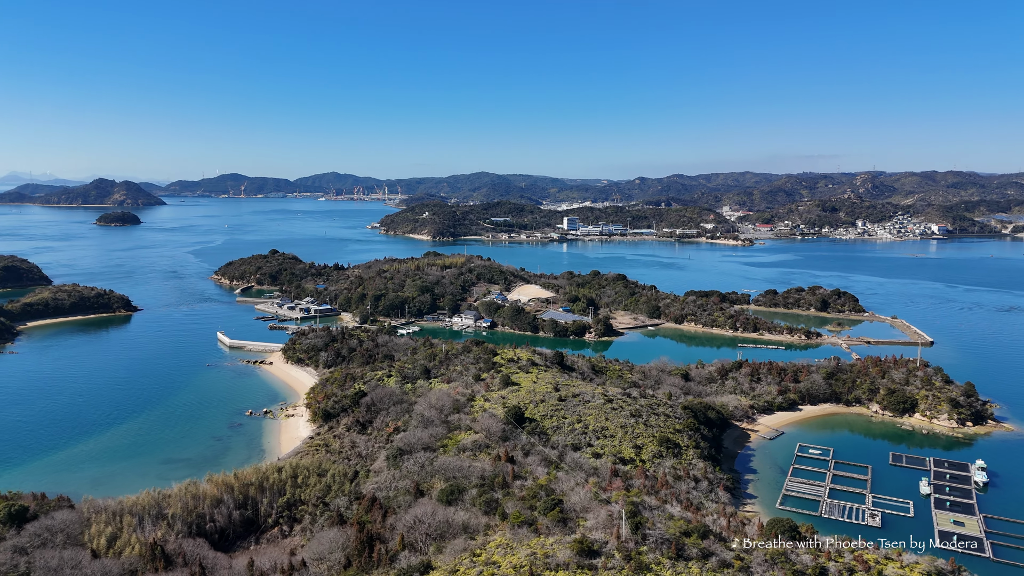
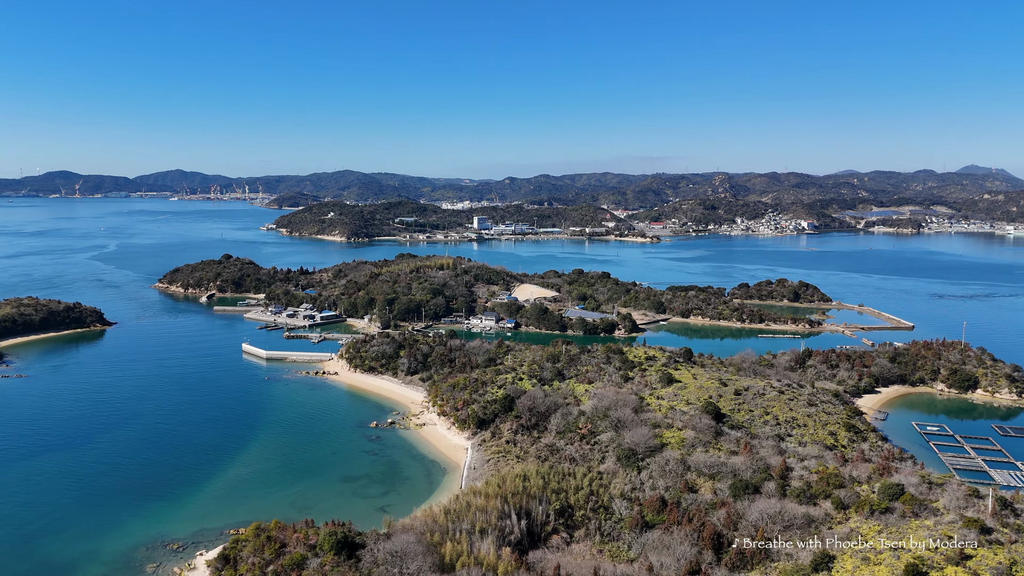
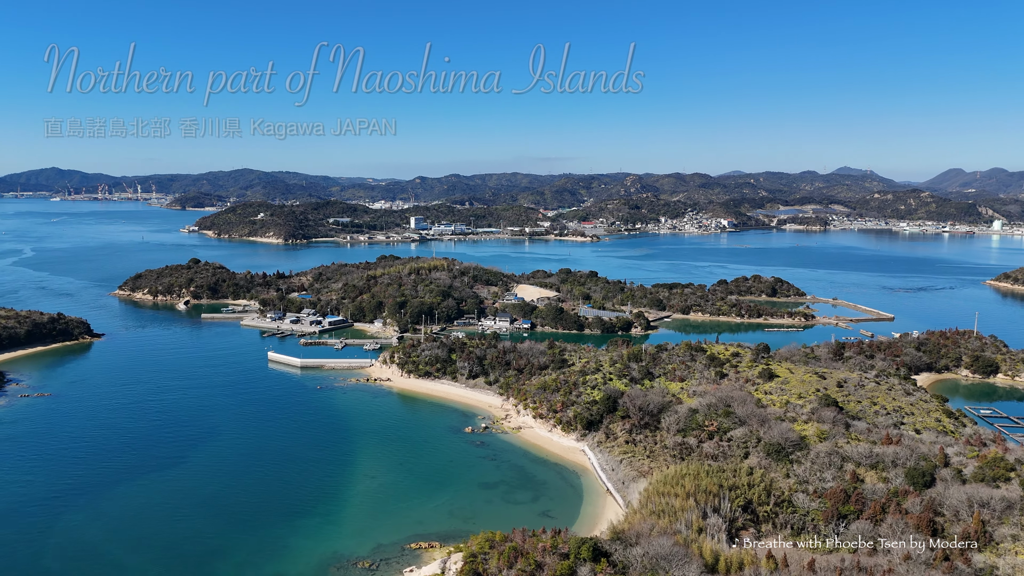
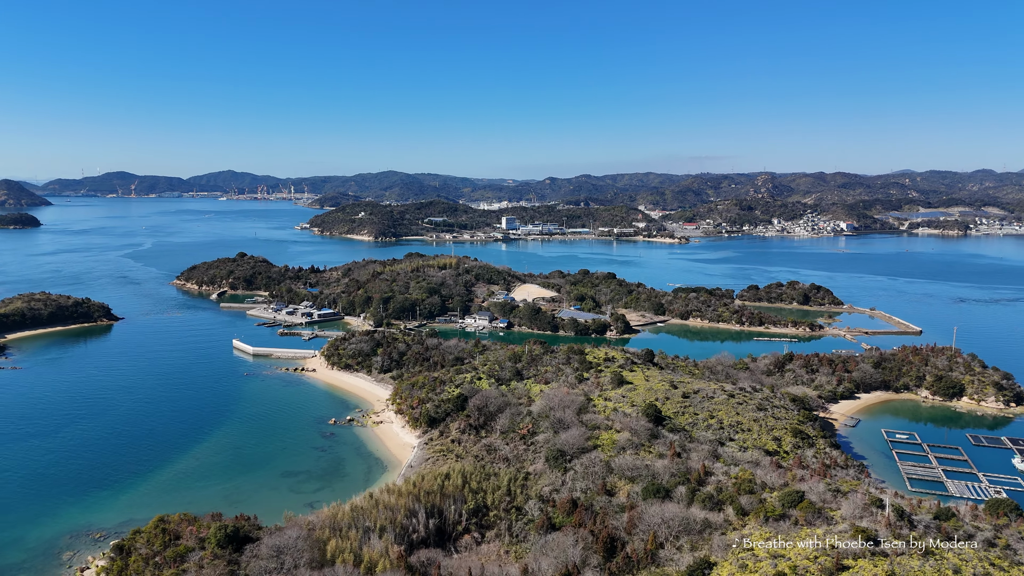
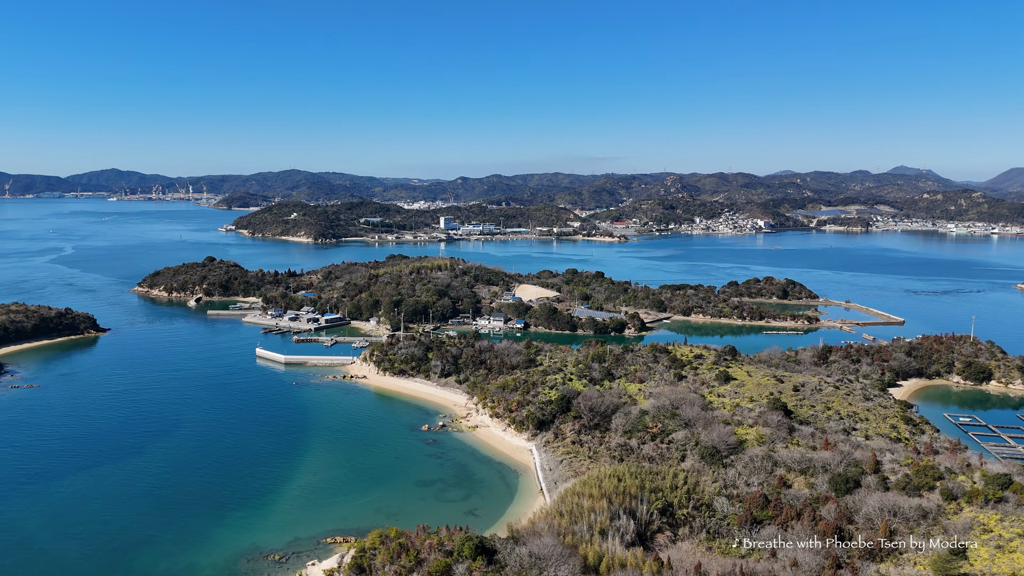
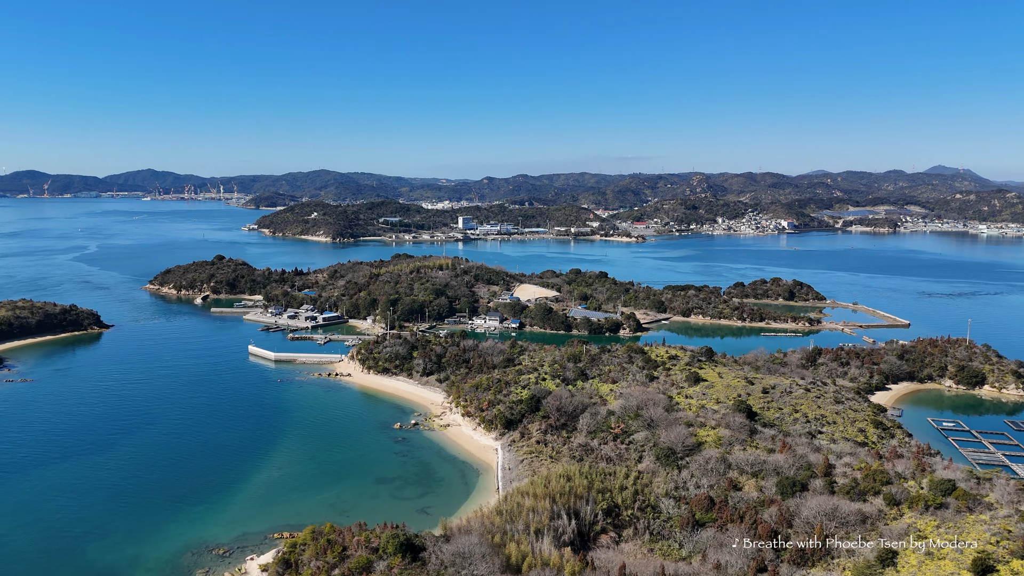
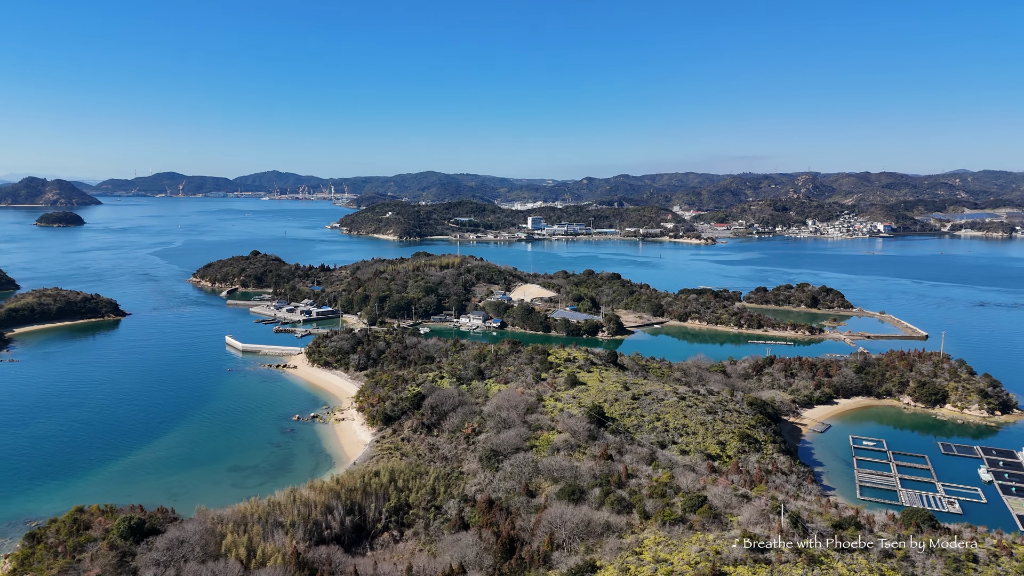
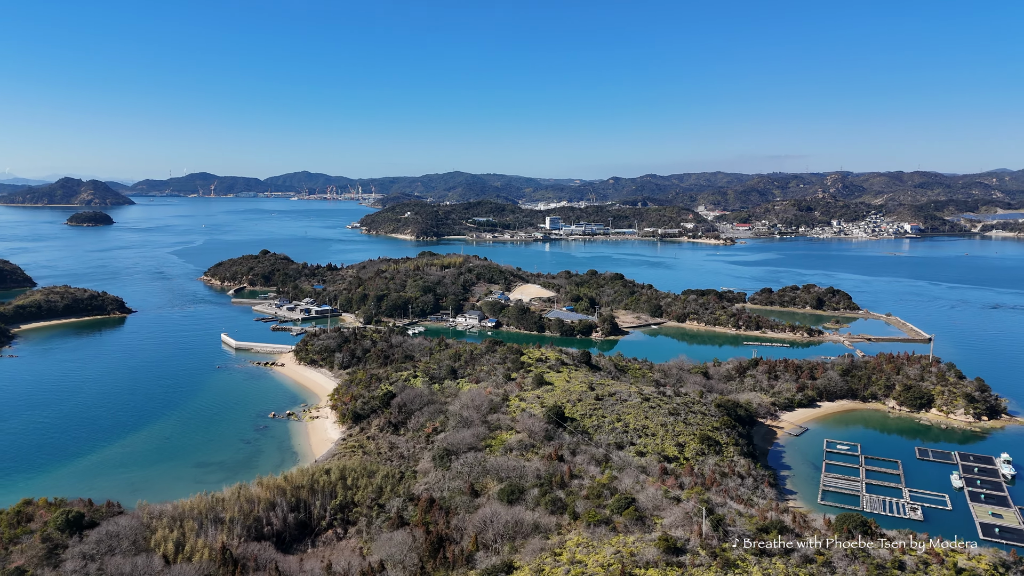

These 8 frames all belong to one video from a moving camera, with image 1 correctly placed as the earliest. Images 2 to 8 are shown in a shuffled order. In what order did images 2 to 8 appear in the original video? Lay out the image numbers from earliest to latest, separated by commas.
8, 7, 4, 2, 6, 5, 3
